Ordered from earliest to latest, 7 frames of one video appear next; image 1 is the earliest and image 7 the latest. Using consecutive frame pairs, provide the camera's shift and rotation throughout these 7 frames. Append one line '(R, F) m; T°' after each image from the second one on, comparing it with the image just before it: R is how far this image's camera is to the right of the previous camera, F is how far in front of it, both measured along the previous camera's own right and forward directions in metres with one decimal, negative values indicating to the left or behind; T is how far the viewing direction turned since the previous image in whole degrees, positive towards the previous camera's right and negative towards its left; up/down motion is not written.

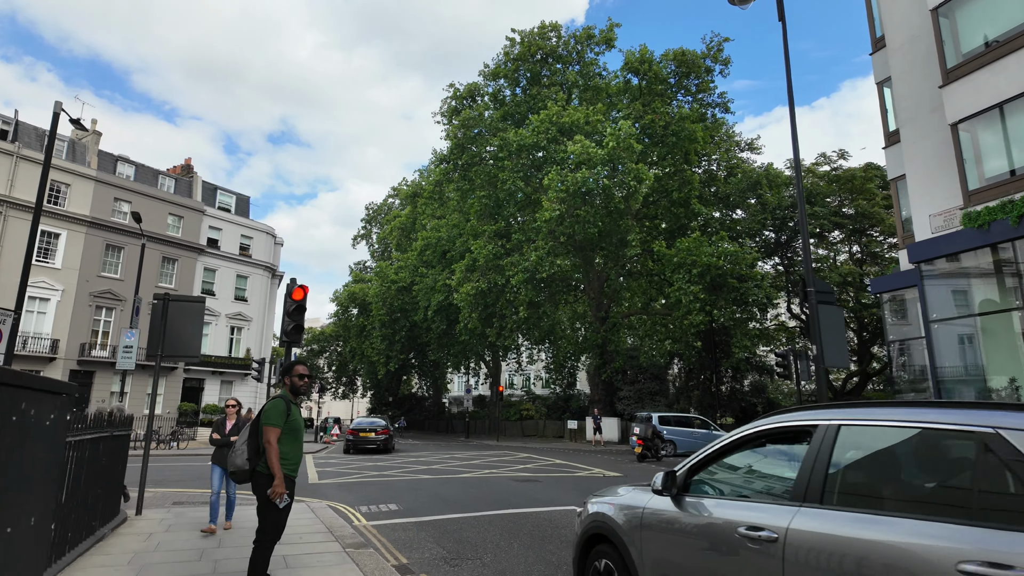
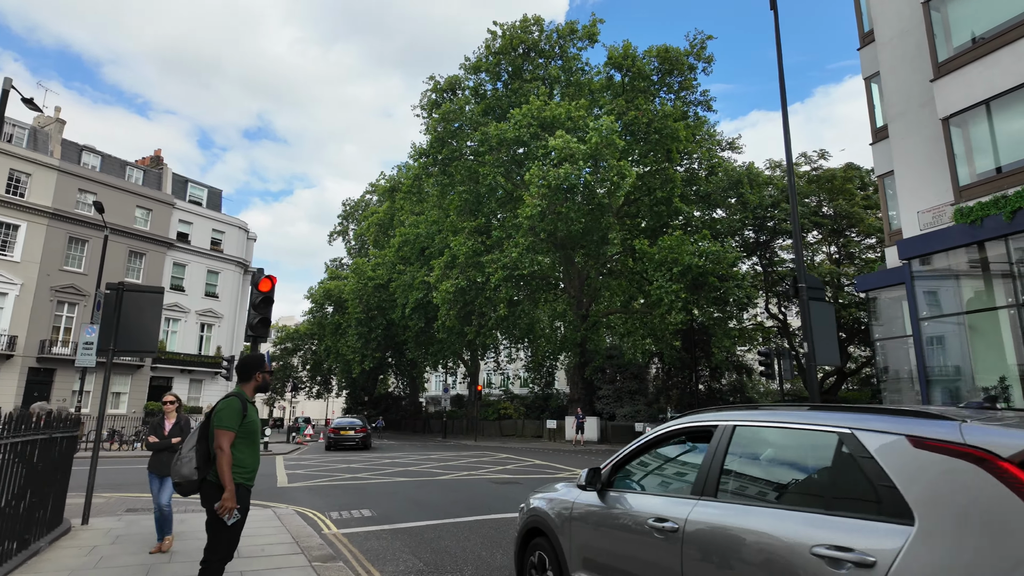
(-0.1, +0.5) m; +2°
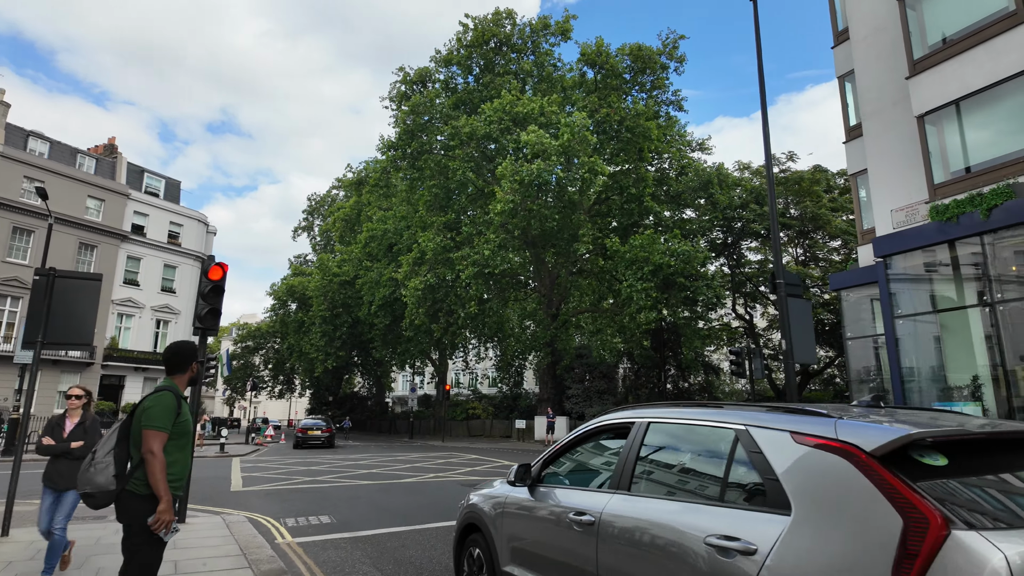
(0.0, +0.4) m; +3°
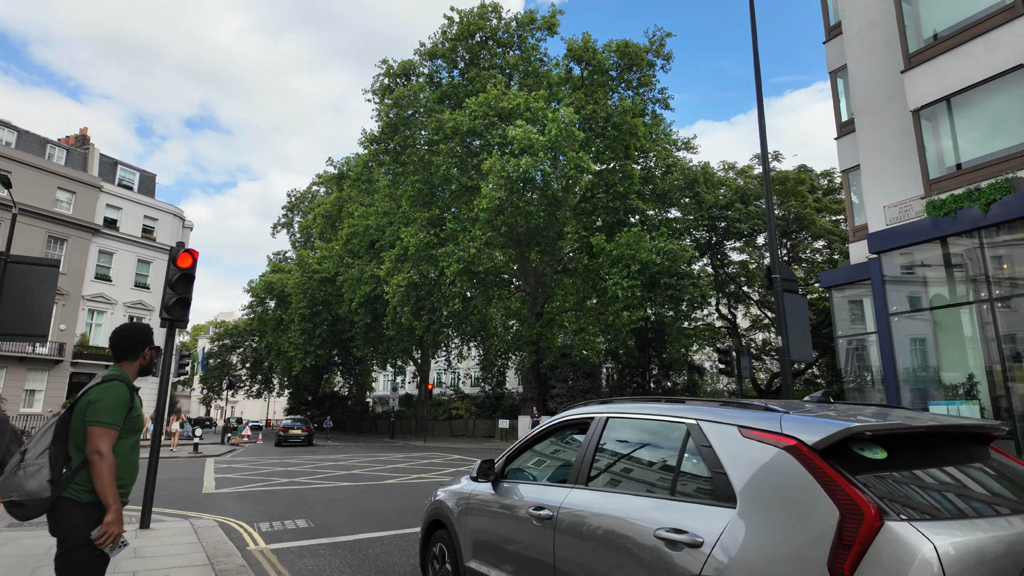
(-0.1, +0.4) m; +2°
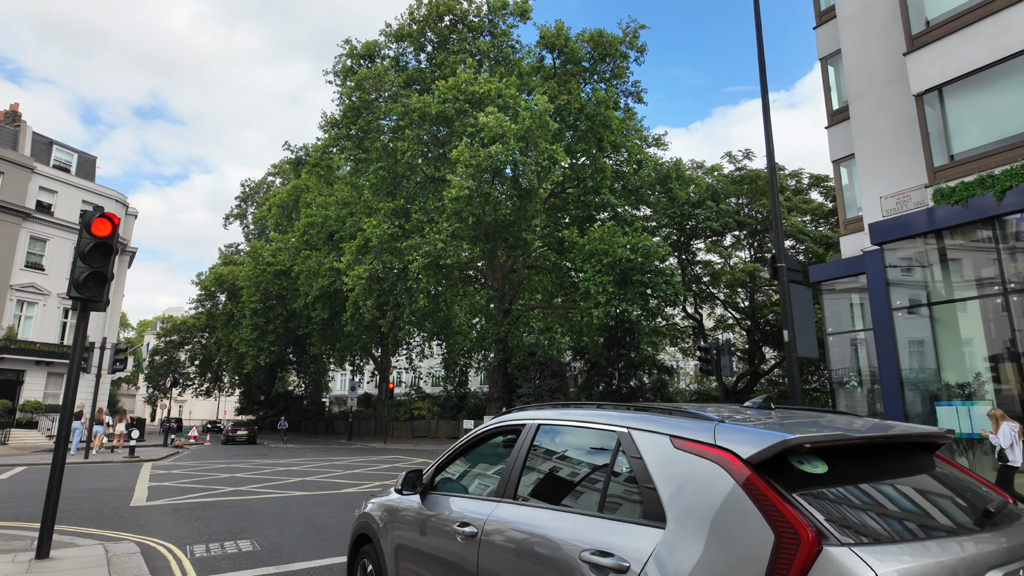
(-0.3, +1.0) m; +4°
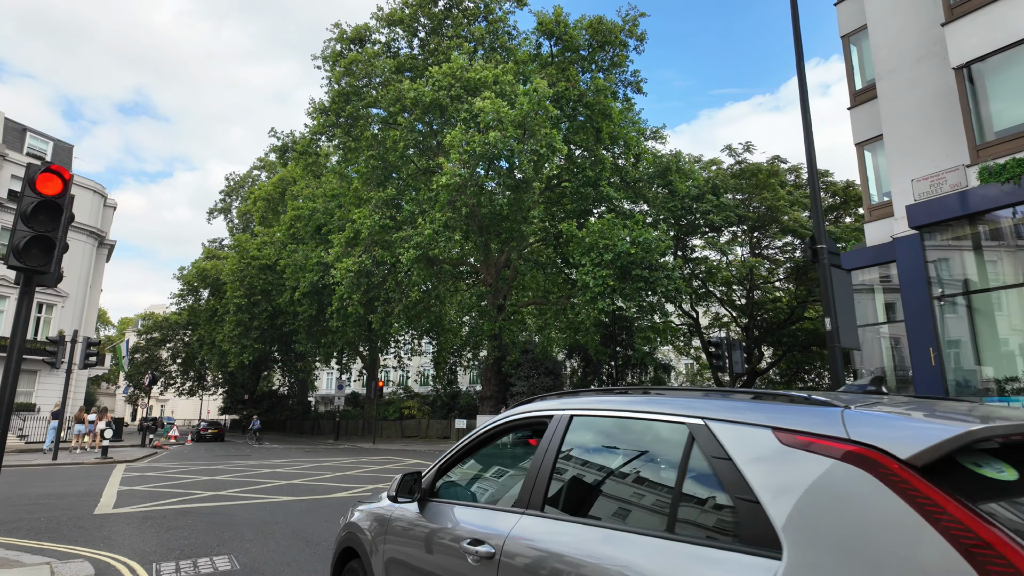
(-0.3, +0.9) m; +1°
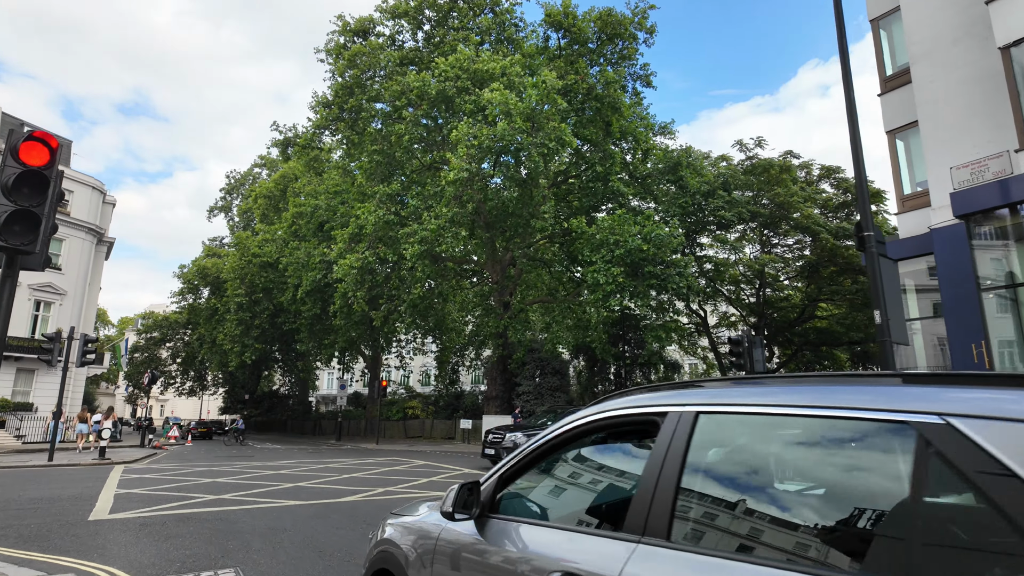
(-0.3, +0.5) m; 0°
